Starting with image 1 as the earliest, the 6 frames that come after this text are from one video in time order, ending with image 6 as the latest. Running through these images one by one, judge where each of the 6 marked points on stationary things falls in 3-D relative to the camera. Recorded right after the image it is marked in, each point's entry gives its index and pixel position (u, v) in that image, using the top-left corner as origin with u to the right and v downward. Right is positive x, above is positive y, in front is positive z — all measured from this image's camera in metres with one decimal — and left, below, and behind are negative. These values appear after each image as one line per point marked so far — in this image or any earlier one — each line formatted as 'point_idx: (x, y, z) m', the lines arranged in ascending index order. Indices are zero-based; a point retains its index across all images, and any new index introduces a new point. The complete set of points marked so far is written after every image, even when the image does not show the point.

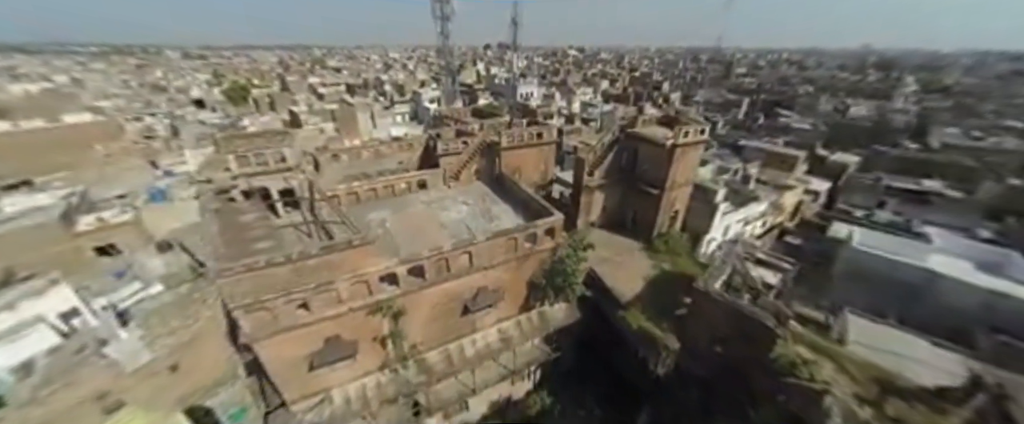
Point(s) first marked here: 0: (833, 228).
0: (+18.4, -1.0, +18.7) m
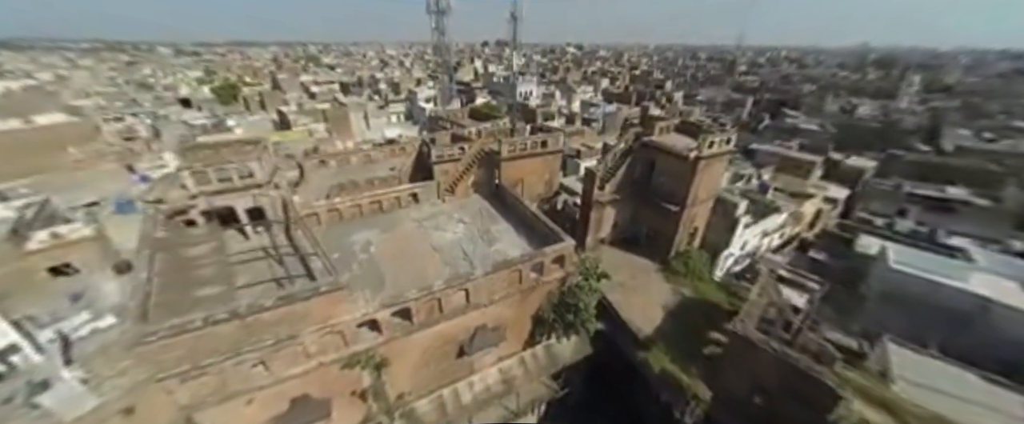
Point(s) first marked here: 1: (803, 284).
0: (+18.5, -1.6, +17.3) m
1: (+14.4, -3.5, +16.0) m
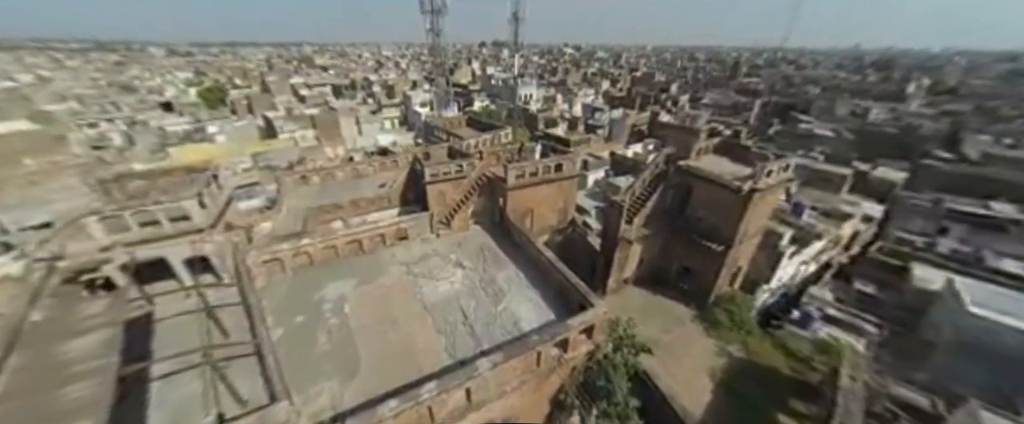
0: (+18.8, -2.9, +15.2) m
1: (+14.7, -4.8, +13.9) m
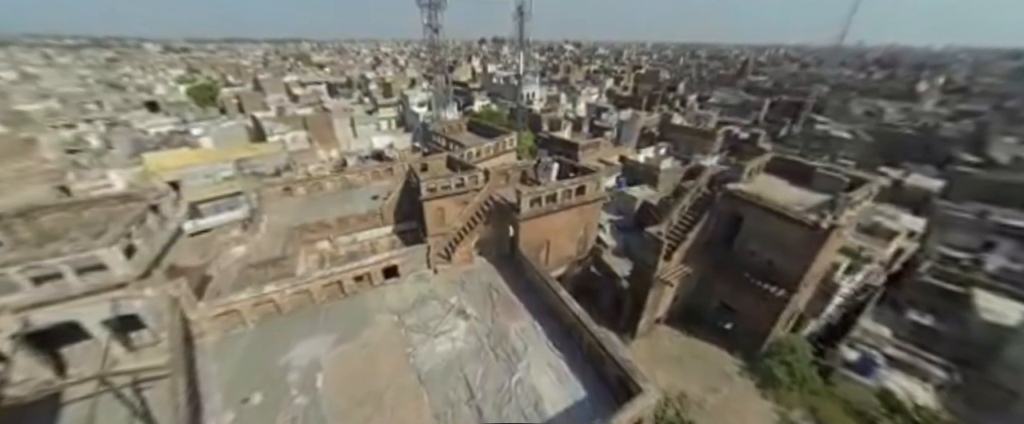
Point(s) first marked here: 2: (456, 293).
0: (+19.1, -3.8, +13.3) m
1: (+15.0, -5.7, +12.0) m
2: (-1.5, -2.2, +9.1) m
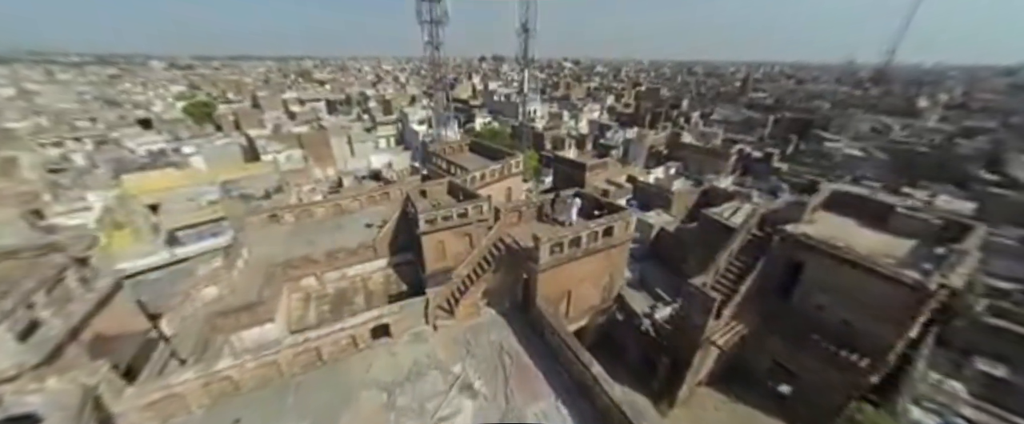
0: (+19.5, -5.1, +11.6) m
1: (+15.4, -6.9, +10.2) m
2: (-1.1, -3.3, +7.4) m
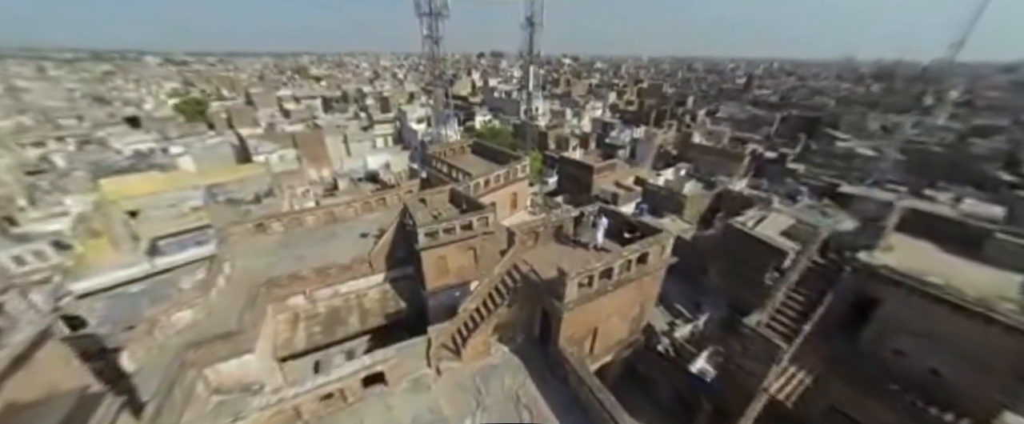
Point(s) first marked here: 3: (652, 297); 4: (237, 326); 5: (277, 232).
0: (+19.8, -5.5, +10.5) m
1: (+15.8, -7.4, +9.1) m
2: (-0.7, -3.8, +6.2) m
3: (+3.5, -2.0, +8.1) m
4: (-8.2, -3.4, +9.8) m
5: (-11.3, -1.0, +15.7) m
